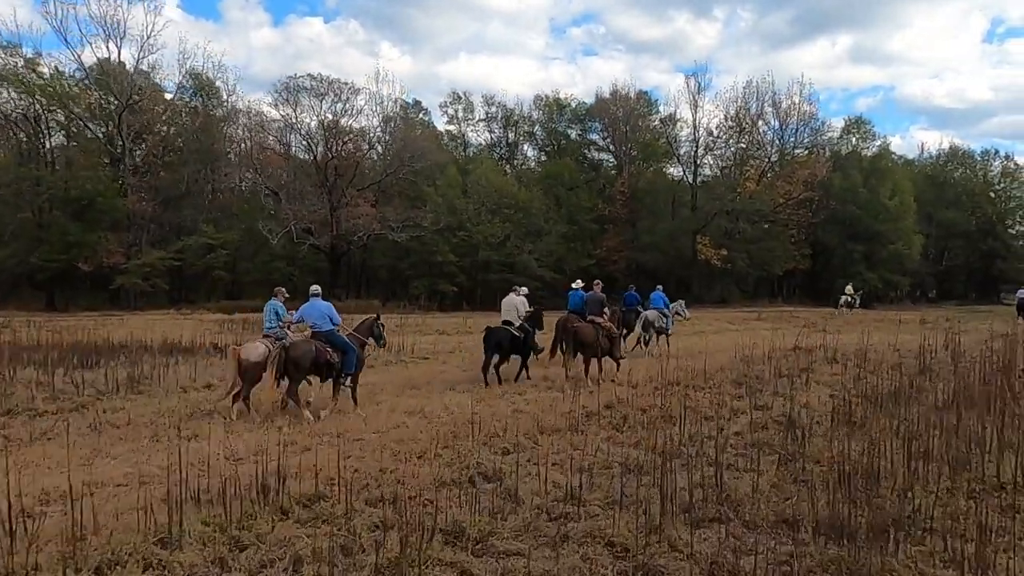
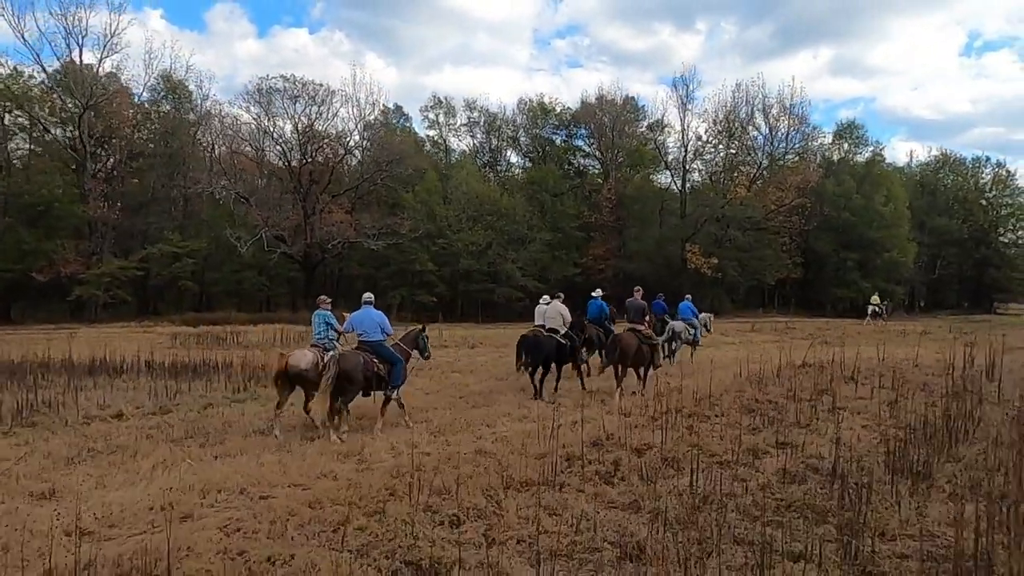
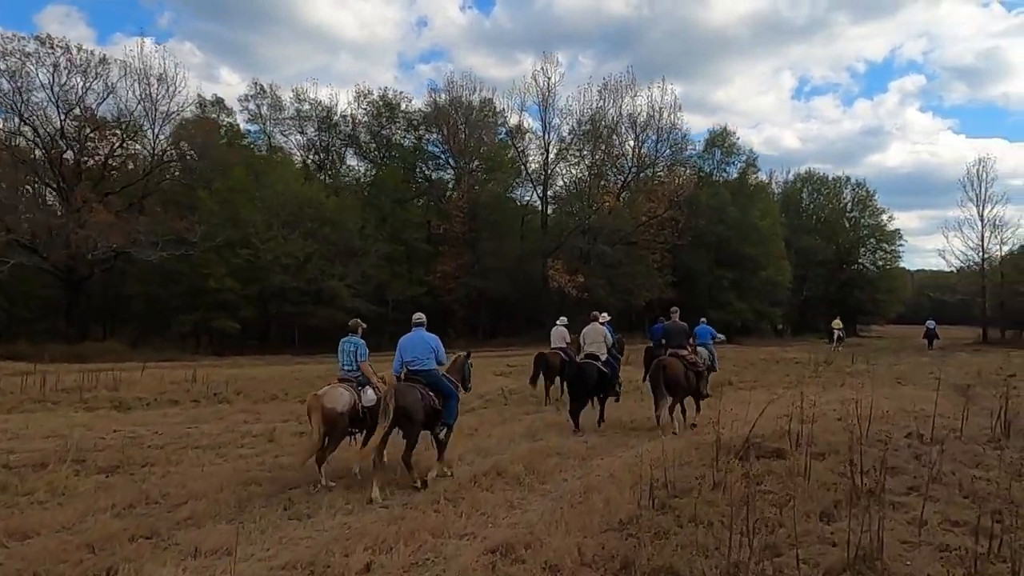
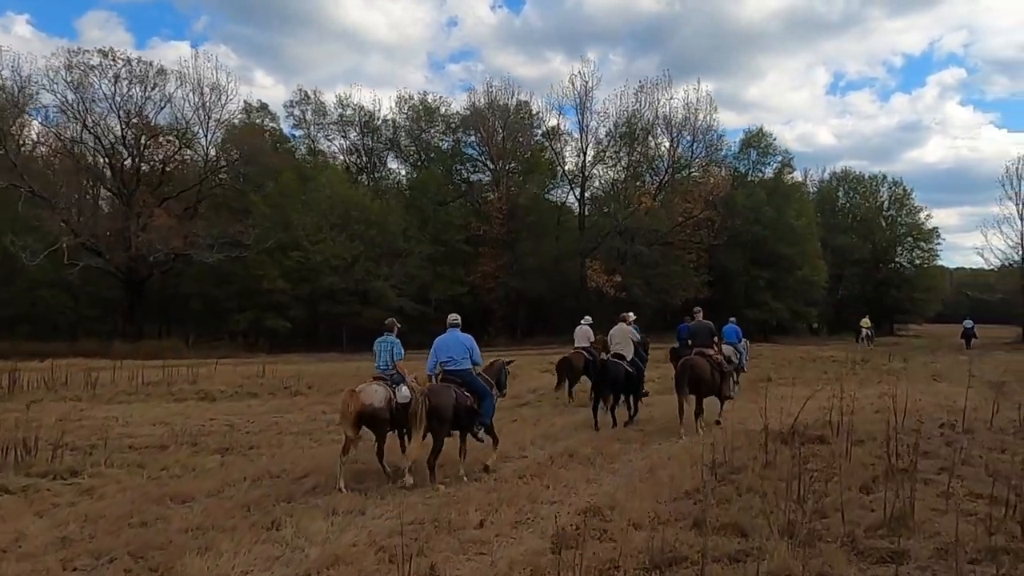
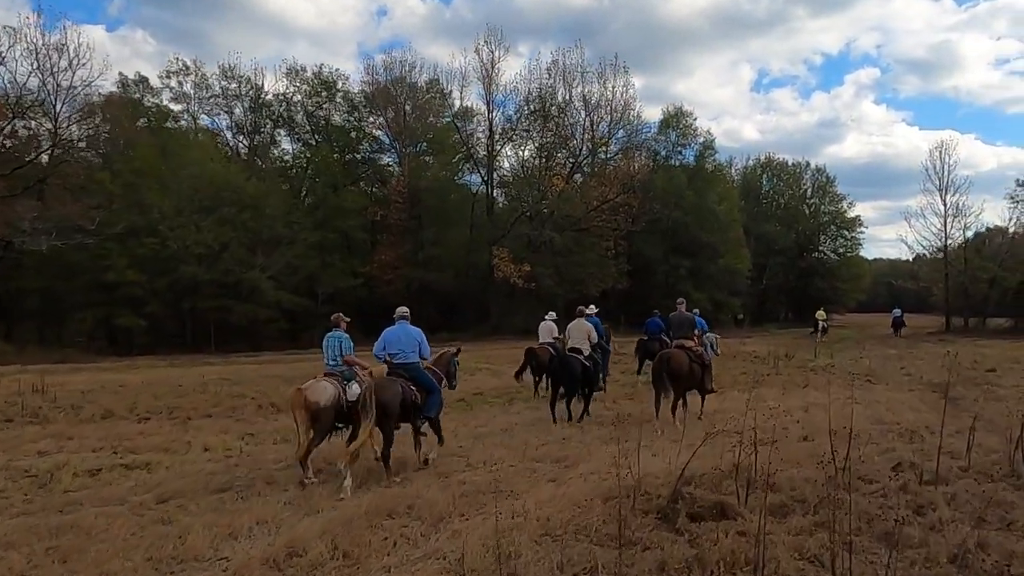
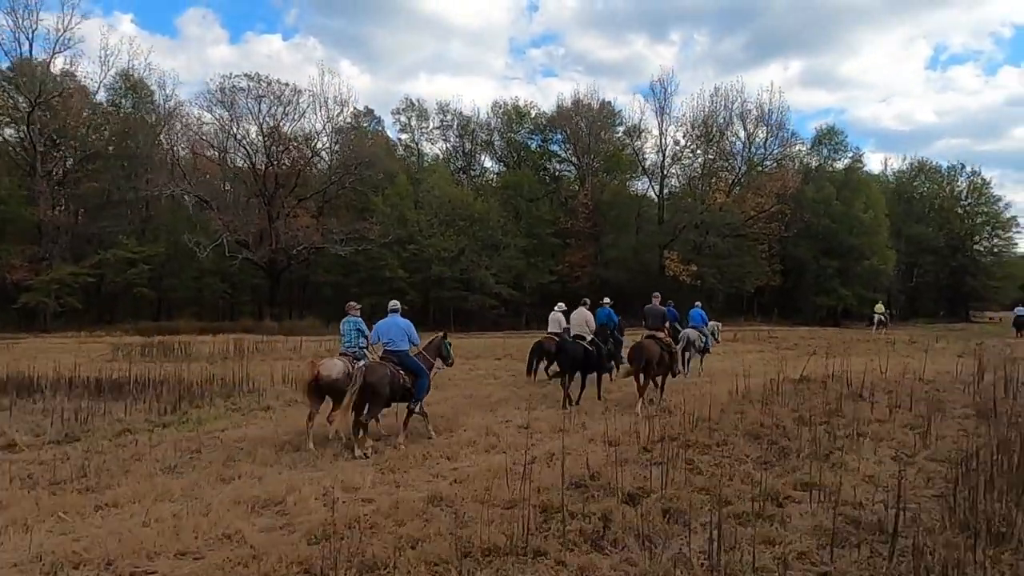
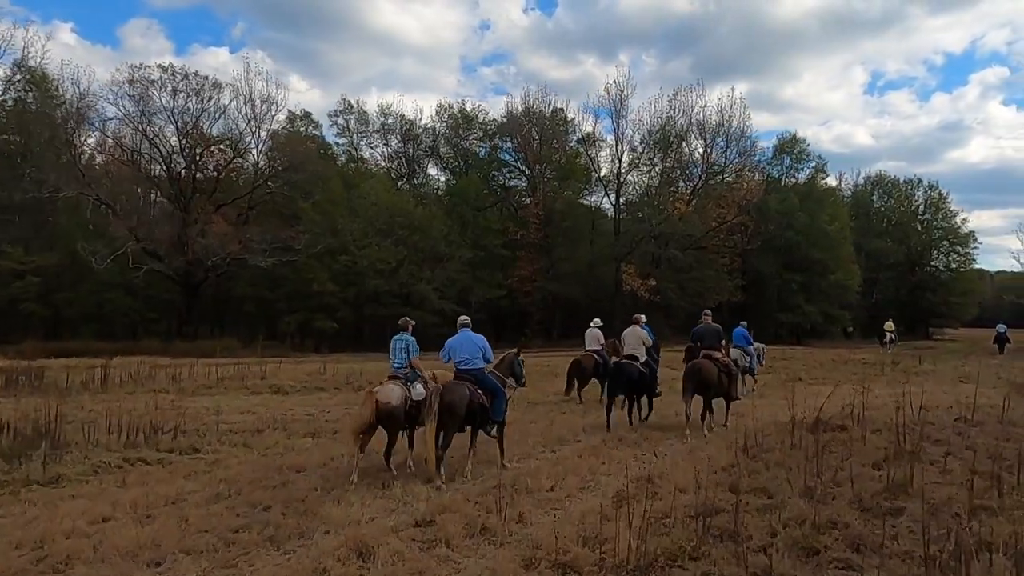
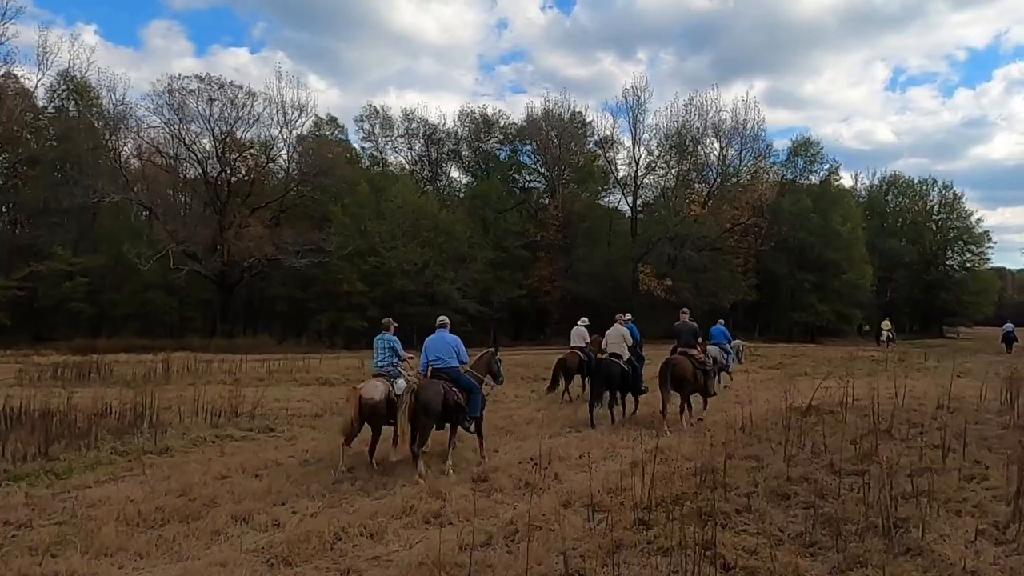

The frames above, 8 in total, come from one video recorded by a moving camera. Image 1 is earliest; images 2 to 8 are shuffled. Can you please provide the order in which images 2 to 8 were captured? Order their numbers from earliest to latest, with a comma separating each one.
2, 6, 8, 7, 4, 3, 5
